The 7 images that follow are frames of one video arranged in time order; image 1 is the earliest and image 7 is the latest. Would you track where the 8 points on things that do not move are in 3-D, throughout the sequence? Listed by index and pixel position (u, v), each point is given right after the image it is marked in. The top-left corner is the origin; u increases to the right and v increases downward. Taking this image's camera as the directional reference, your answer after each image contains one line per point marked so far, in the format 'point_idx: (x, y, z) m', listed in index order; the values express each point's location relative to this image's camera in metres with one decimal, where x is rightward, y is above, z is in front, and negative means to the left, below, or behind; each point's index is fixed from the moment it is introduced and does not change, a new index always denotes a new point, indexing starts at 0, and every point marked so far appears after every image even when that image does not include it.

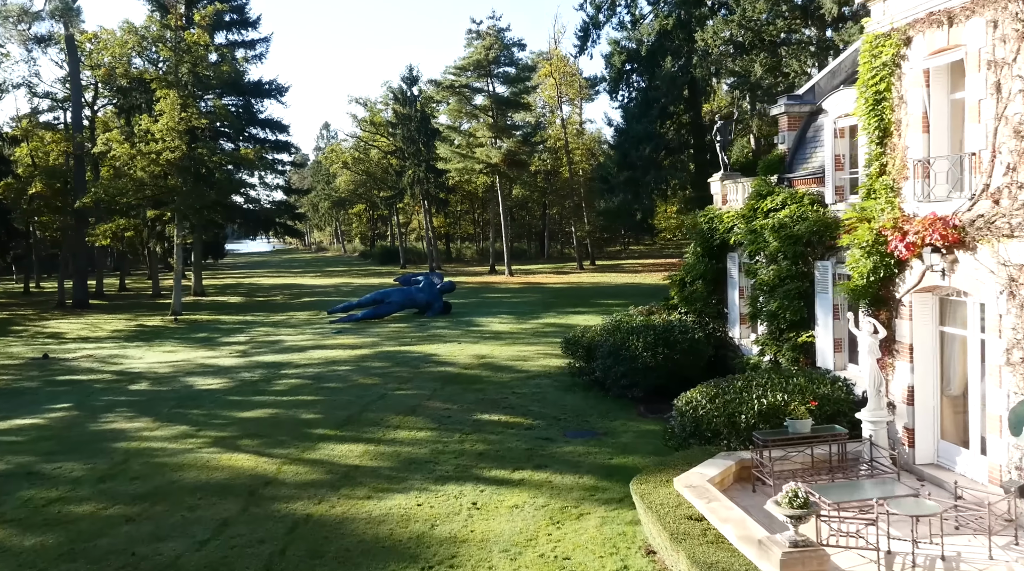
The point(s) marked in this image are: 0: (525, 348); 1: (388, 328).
0: (+0.2, -1.1, +15.6) m
1: (-2.7, -0.9, +19.9) m
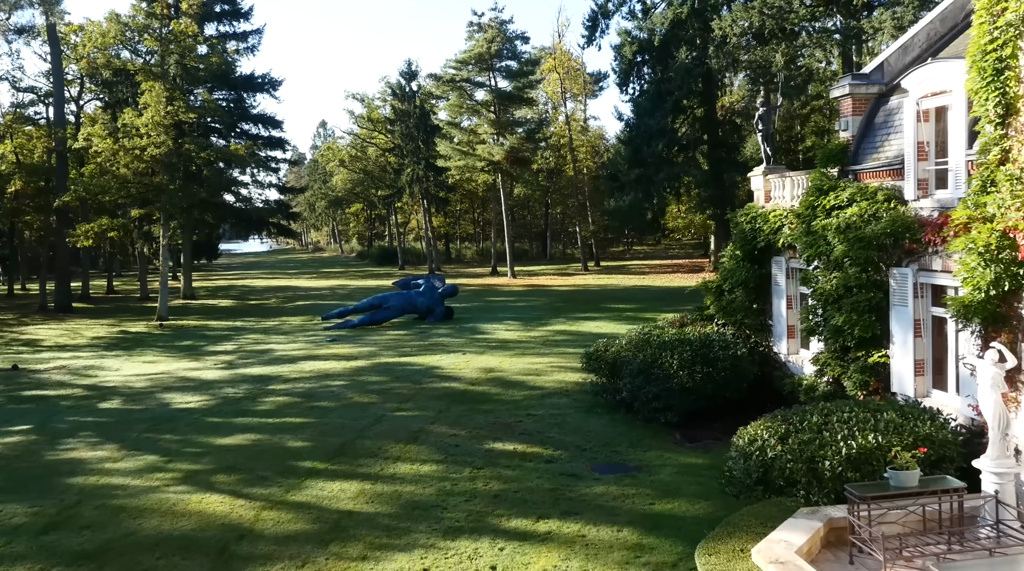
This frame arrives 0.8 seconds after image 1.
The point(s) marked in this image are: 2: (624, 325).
0: (+0.4, -1.2, +14.2) m
1: (-2.5, -1.0, +18.6) m
2: (+2.3, -0.8, +18.9) m
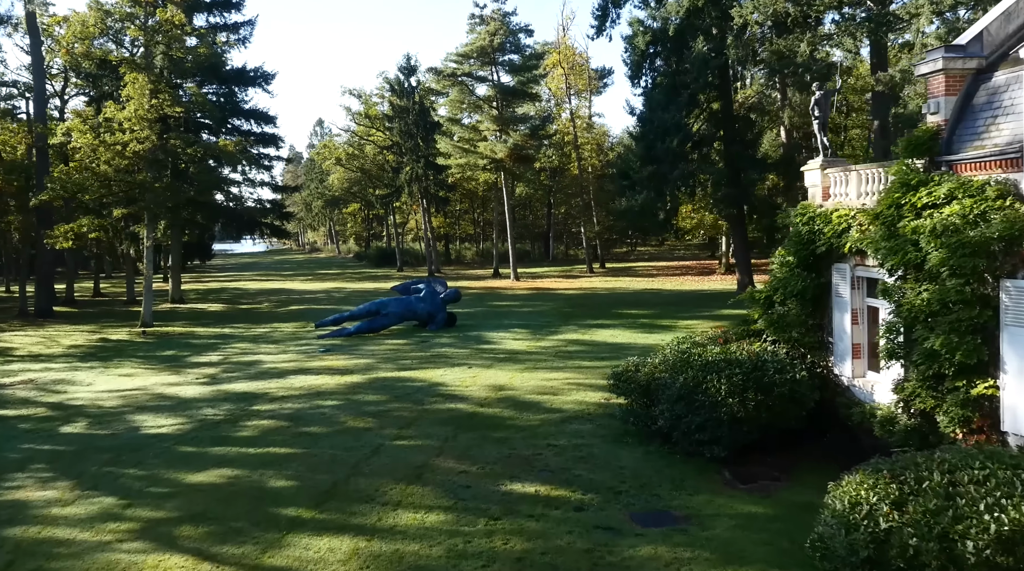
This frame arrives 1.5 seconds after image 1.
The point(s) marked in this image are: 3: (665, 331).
0: (+0.5, -1.3, +12.9) m
1: (-2.4, -1.1, +17.2) m
2: (+2.4, -0.9, +17.5) m
3: (+3.0, -0.9, +17.8) m
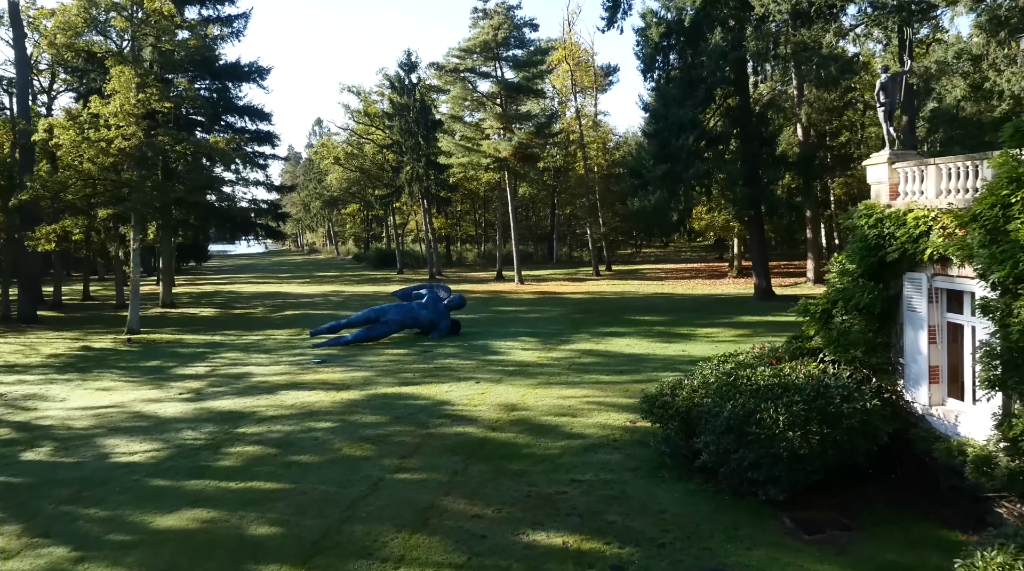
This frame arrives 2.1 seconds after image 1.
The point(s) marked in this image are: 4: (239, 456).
0: (+0.7, -1.4, +11.7) m
1: (-2.2, -1.2, +16.0) m
2: (+2.6, -1.0, +16.3) m
3: (+3.1, -1.0, +16.6) m
4: (-2.7, -1.7, +9.3) m
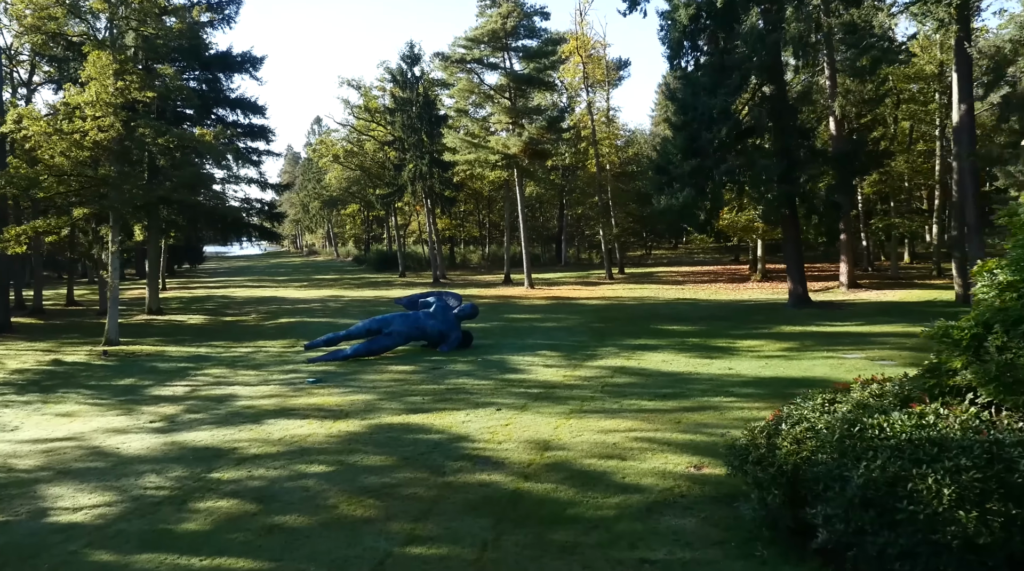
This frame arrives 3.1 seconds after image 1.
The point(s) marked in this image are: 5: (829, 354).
0: (+1.0, -1.5, +9.8) m
1: (-1.9, -1.3, +14.1) m
2: (+2.9, -1.2, +14.4) m
3: (+3.4, -1.1, +14.7) m
4: (-2.4, -1.8, +7.4) m
5: (+4.9, -1.1, +14.4) m
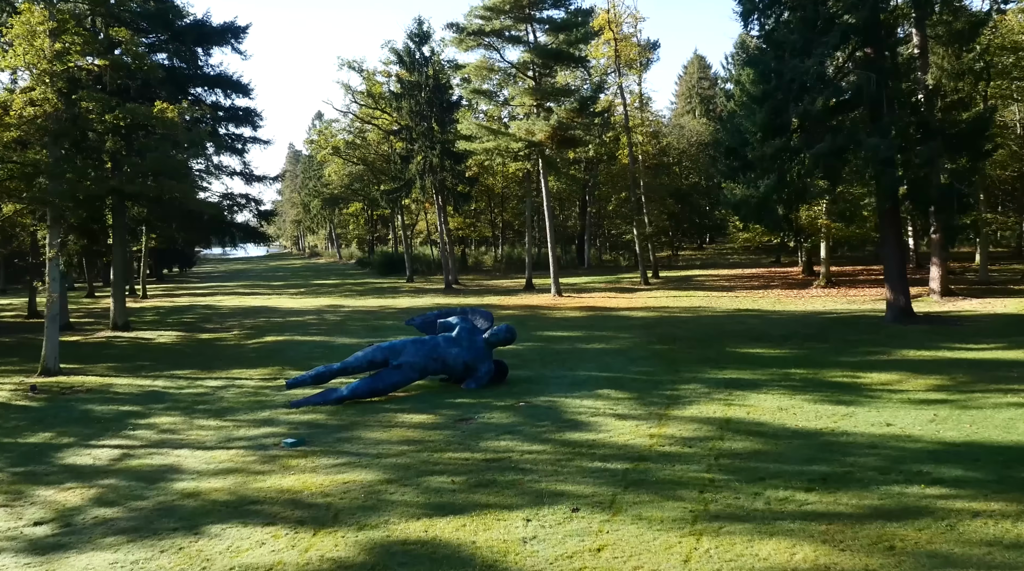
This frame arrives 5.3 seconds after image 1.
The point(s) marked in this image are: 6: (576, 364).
0: (+1.7, -1.7, +5.7) m
1: (-1.2, -1.6, +10.1) m
2: (+3.6, -1.4, +10.4) m
3: (+4.1, -1.3, +10.7) m
4: (-1.8, -2.0, +3.3) m
5: (+5.6, -1.3, +10.3) m
6: (+1.0, -1.2, +14.3) m
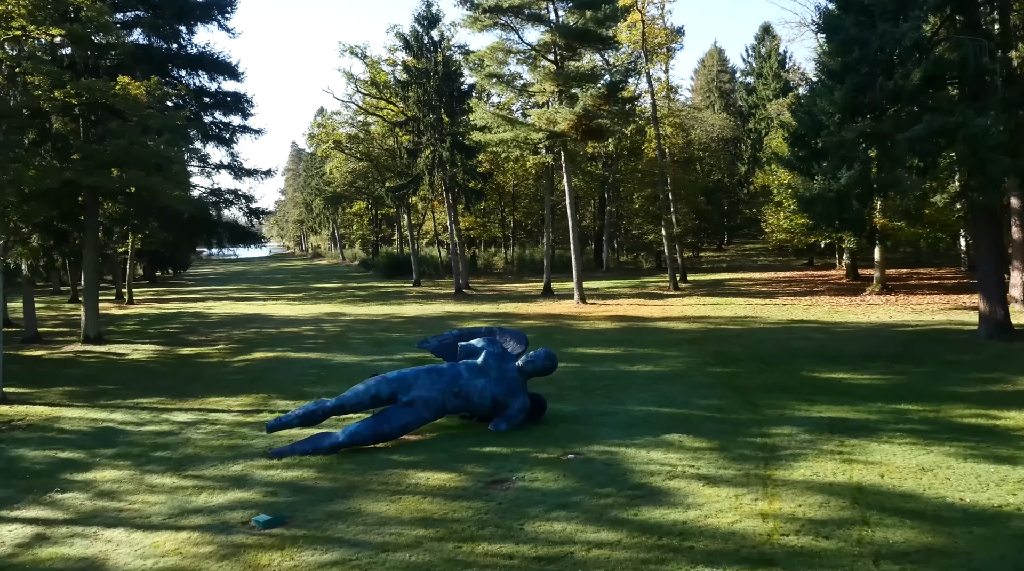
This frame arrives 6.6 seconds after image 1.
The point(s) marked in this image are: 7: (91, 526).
0: (+2.1, -1.9, +3.1) m
1: (-0.8, -1.7, +7.4) m
2: (+4.0, -1.5, +7.7) m
3: (+4.5, -1.5, +8.0) m
4: (-1.4, -2.2, +0.7) m
5: (+6.0, -1.4, +7.6) m
6: (+1.4, -1.4, +11.6) m
7: (-3.3, -1.9, +7.3) m
